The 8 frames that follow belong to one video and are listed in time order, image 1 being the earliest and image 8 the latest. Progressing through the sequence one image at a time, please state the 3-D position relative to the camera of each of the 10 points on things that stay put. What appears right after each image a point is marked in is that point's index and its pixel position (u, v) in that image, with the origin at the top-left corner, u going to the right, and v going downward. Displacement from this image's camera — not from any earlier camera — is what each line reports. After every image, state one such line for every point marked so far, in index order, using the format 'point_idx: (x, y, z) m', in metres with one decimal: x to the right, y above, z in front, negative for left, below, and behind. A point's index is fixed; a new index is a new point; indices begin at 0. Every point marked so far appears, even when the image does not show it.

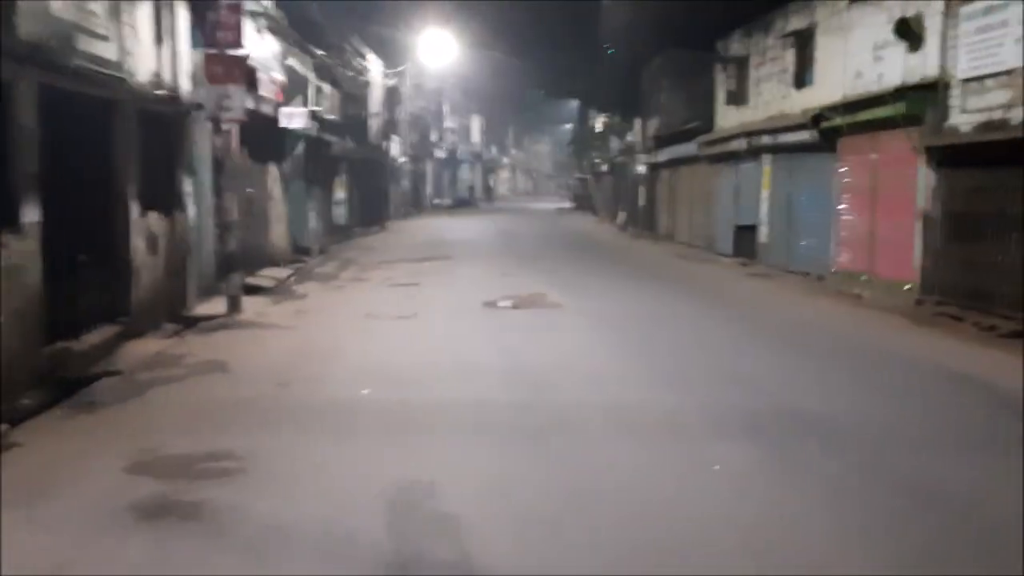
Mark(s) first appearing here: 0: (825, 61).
0: (+5.9, +4.2, +17.5) m
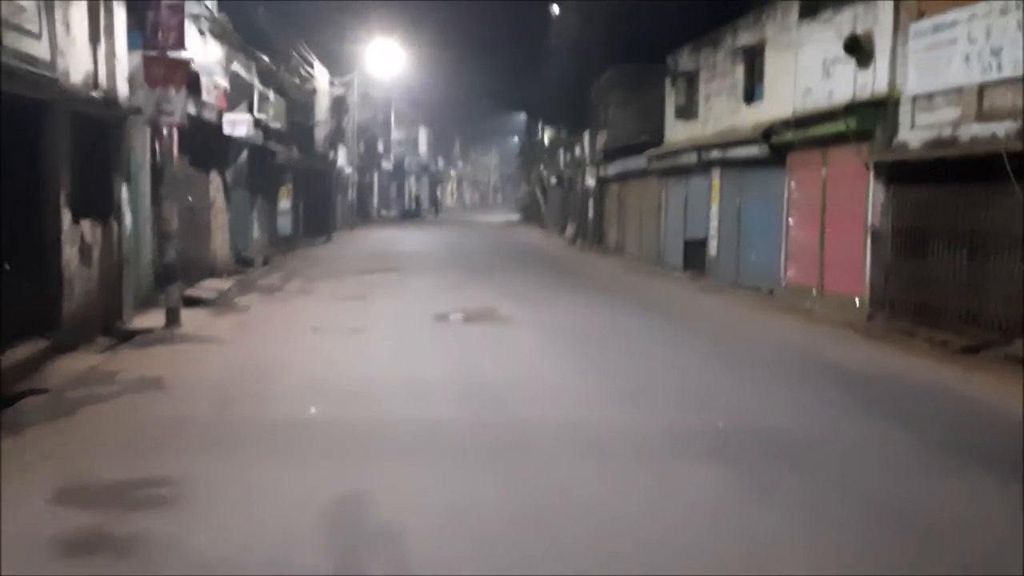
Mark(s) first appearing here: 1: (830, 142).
0: (+4.9, +4.0, +17.6) m
1: (+5.1, +2.3, +15.1) m
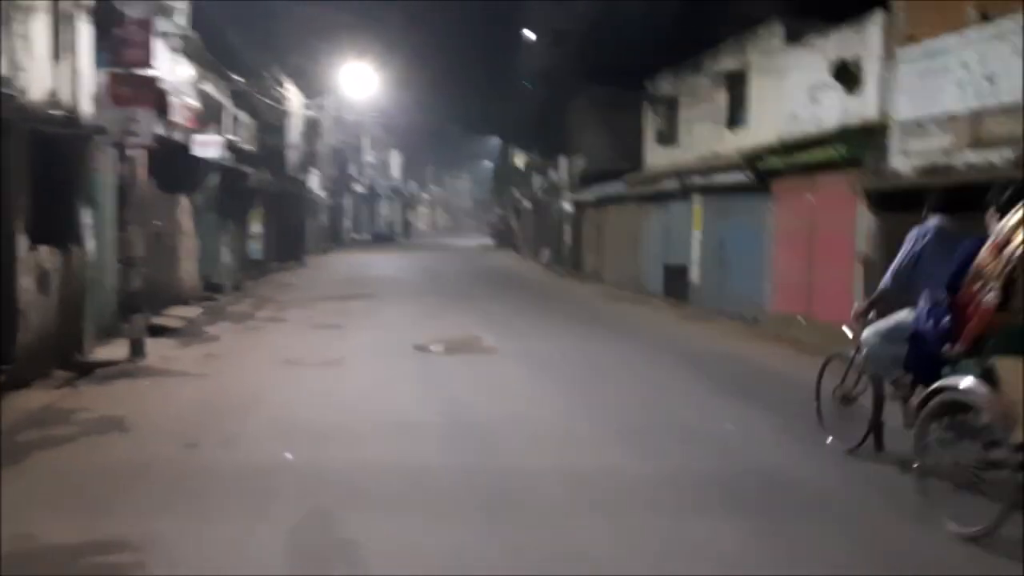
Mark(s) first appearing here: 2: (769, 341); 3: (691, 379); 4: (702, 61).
0: (+4.6, +3.4, +17.3) m
1: (+4.8, +1.9, +14.8) m
2: (+4.1, -0.8, +15.1) m
3: (+2.2, -1.2, +11.7) m
4: (+4.0, +4.8, +19.9) m
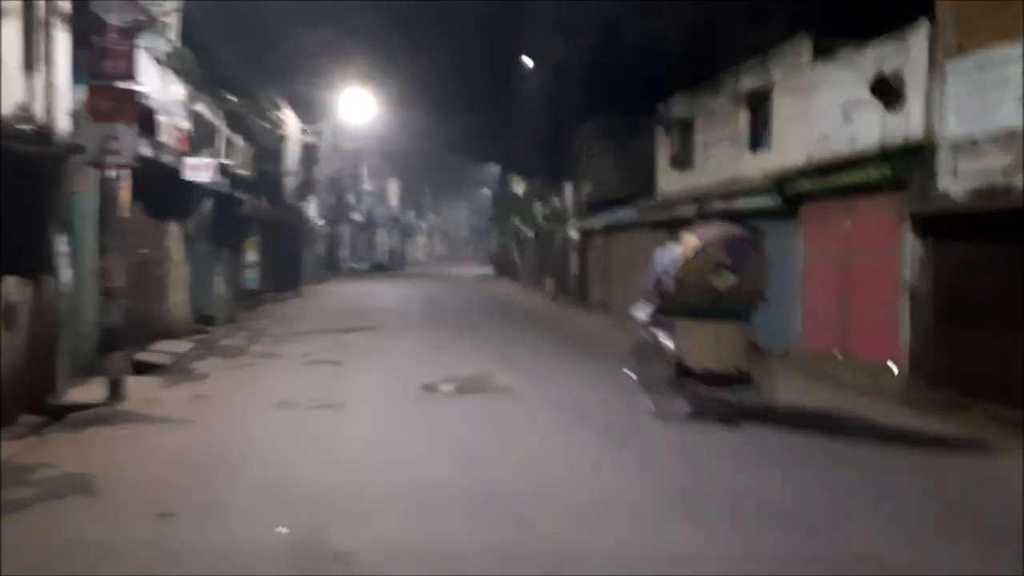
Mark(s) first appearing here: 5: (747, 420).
0: (+4.8, +2.9, +16.4) m
1: (+5.0, +1.4, +13.8) m
2: (+4.3, -1.3, +14.0) m
3: (+2.4, -1.6, +10.6) m
4: (+4.2, +4.2, +18.9) m
5: (+2.7, -1.5, +10.9) m
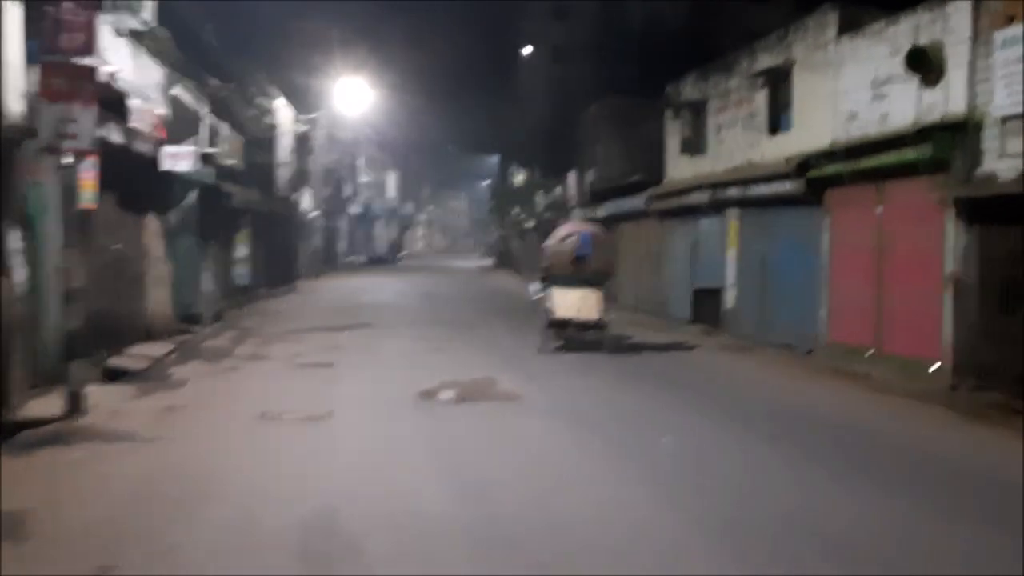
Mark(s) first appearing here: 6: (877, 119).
0: (+4.8, +3.0, +15.3) m
1: (+5.1, +1.5, +12.7) m
2: (+4.4, -1.2, +12.9) m
3: (+2.5, -1.5, +9.5) m
4: (+4.2, +4.3, +17.8) m
5: (+2.8, -1.5, +9.8) m
6: (+5.1, +2.4, +13.2) m
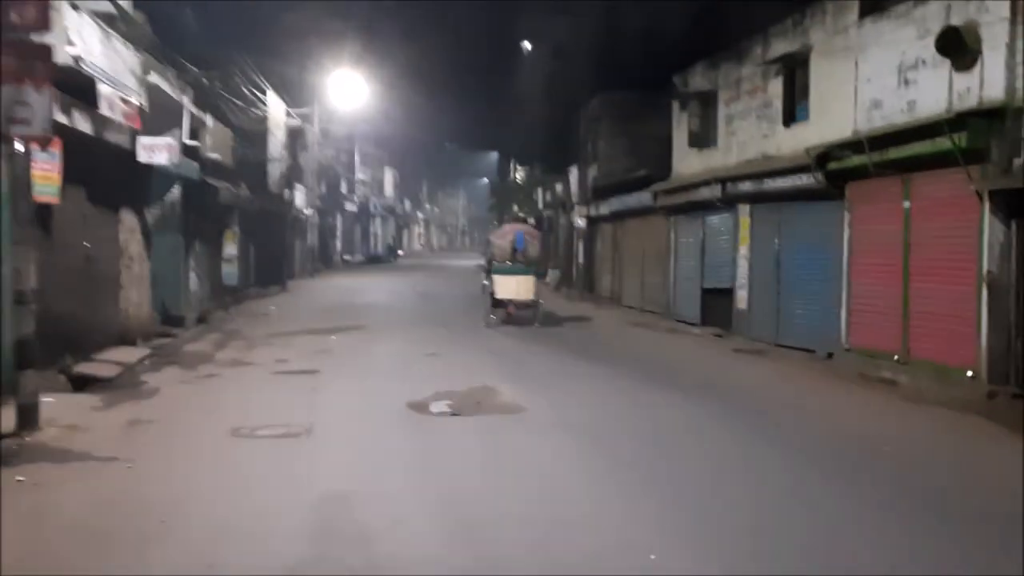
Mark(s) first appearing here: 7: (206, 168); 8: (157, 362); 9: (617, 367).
0: (+4.8, +3.0, +14.3) m
1: (+5.1, +1.5, +11.8) m
2: (+4.4, -1.2, +12.0) m
3: (+2.5, -1.5, +8.6) m
4: (+4.2, +4.3, +16.9) m
5: (+2.8, -1.5, +8.9) m
6: (+5.1, +2.4, +12.3) m
7: (-6.5, +2.6, +20.0) m
8: (-4.9, -1.0, +13.0) m
9: (+1.5, -1.1, +13.6) m
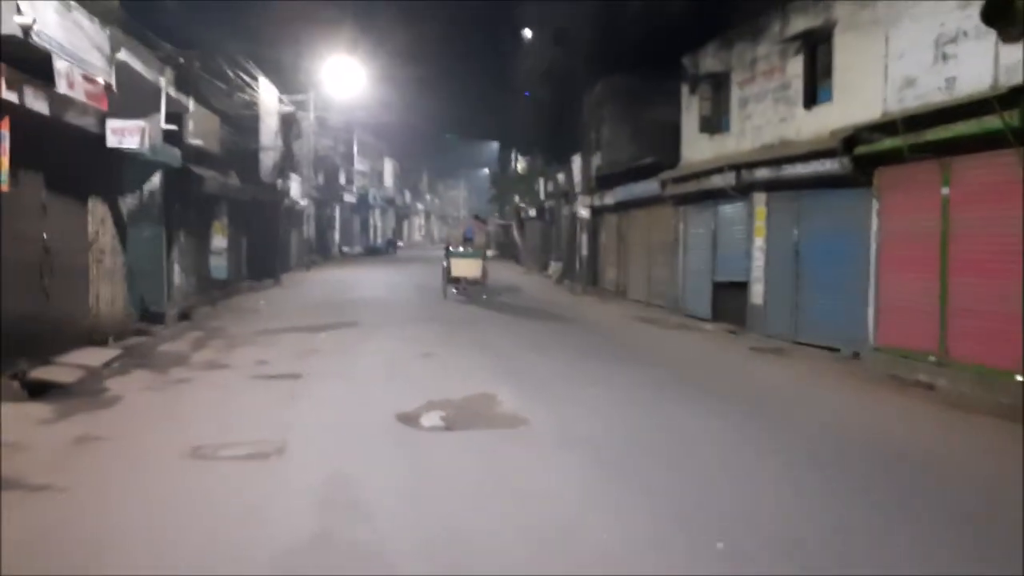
0: (+4.8, +3.1, +13.3) m
1: (+5.1, +1.6, +10.7) m
2: (+4.4, -1.2, +10.9) m
3: (+2.5, -1.5, +7.6) m
4: (+4.2, +4.4, +15.8) m
5: (+2.8, -1.5, +7.9) m
6: (+5.1, +2.4, +11.2) m
7: (-6.5, +2.7, +18.9) m
8: (-4.9, -1.0, +12.0) m
9: (+1.5, -1.1, +12.5) m
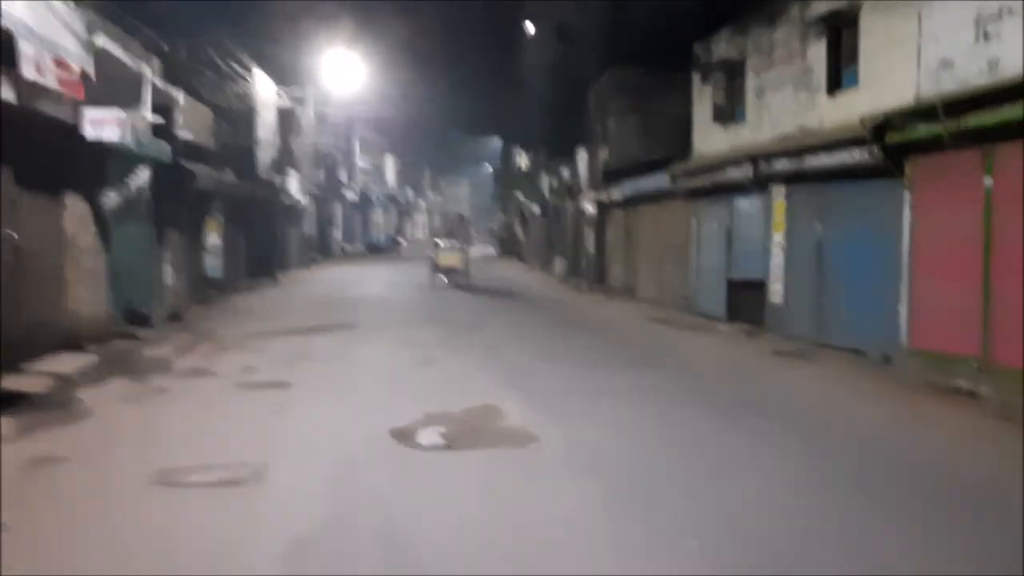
0: (+4.9, +3.1, +12.4) m
1: (+5.1, +1.6, +9.9) m
2: (+4.4, -1.2, +10.1) m
3: (+2.6, -1.5, +6.7) m
4: (+4.3, +4.5, +14.9) m
5: (+2.9, -1.5, +7.0) m
6: (+5.2, +2.5, +10.4) m
7: (-6.4, +2.7, +18.1) m
8: (-4.8, -1.0, +11.1) m
9: (+1.6, -1.0, +11.7) m
